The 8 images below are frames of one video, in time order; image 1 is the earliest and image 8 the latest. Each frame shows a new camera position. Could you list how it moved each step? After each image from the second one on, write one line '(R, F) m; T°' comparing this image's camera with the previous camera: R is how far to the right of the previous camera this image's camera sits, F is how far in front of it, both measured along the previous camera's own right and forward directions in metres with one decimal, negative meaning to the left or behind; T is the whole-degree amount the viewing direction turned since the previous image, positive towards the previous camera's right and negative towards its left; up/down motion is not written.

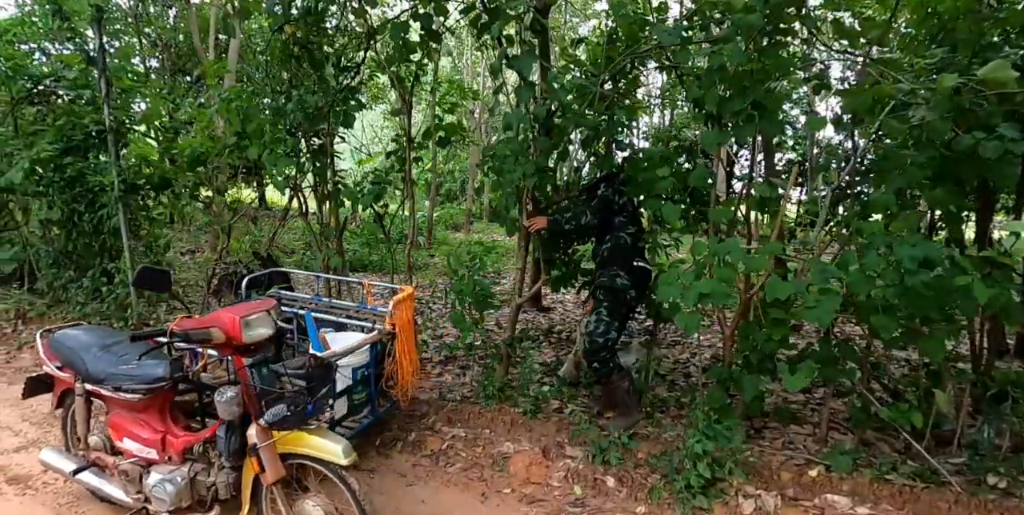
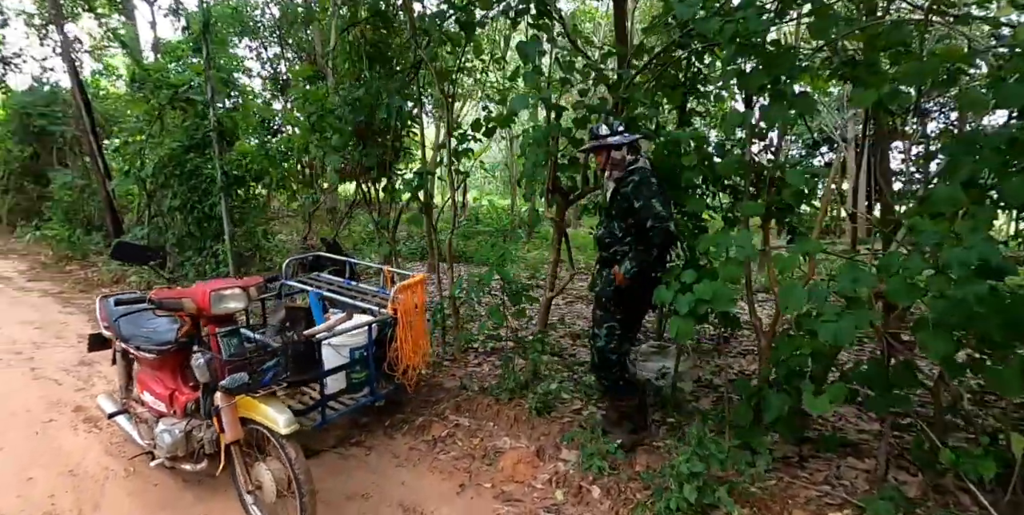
(+0.6, +0.1) m; -13°
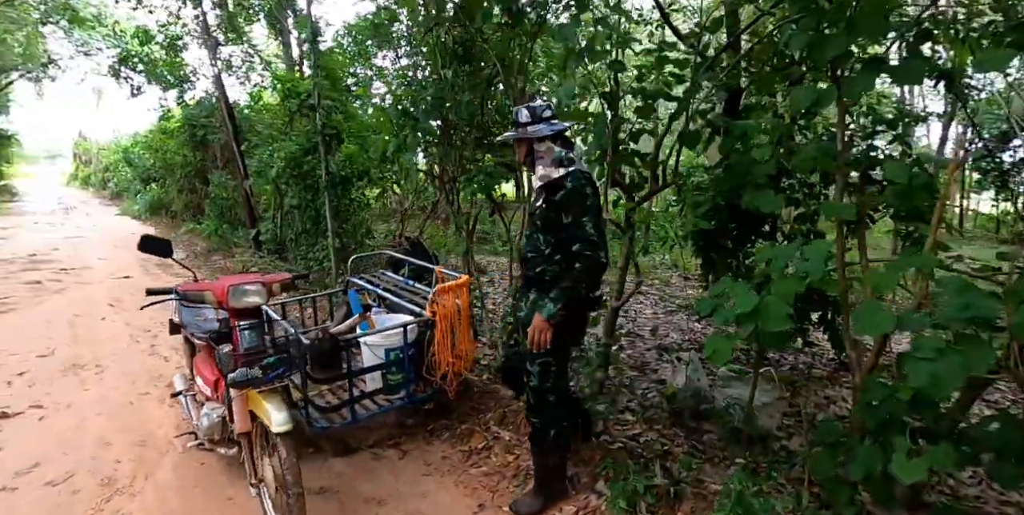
(+0.4, +0.3) m; -14°
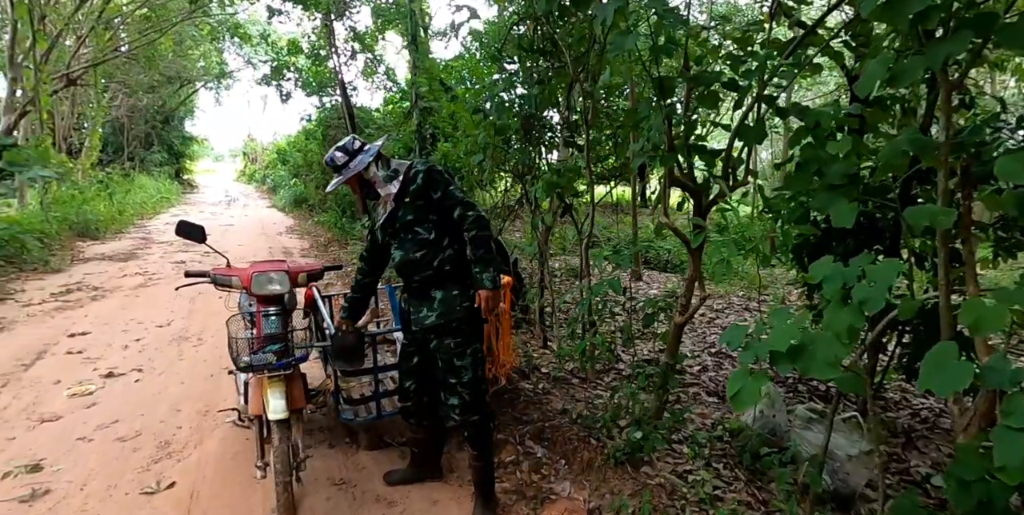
(+0.4, +0.2) m; -13°
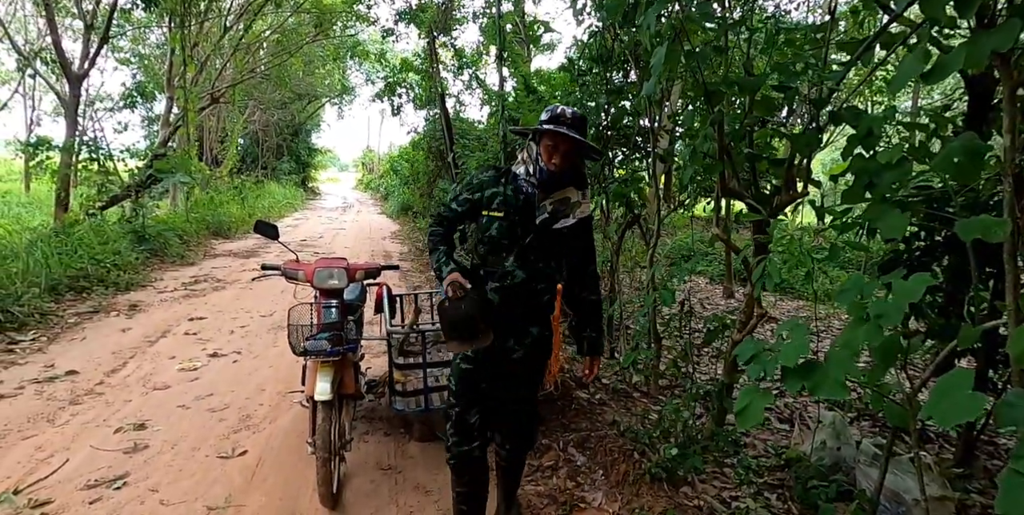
(+0.3, 0.0) m; -11°
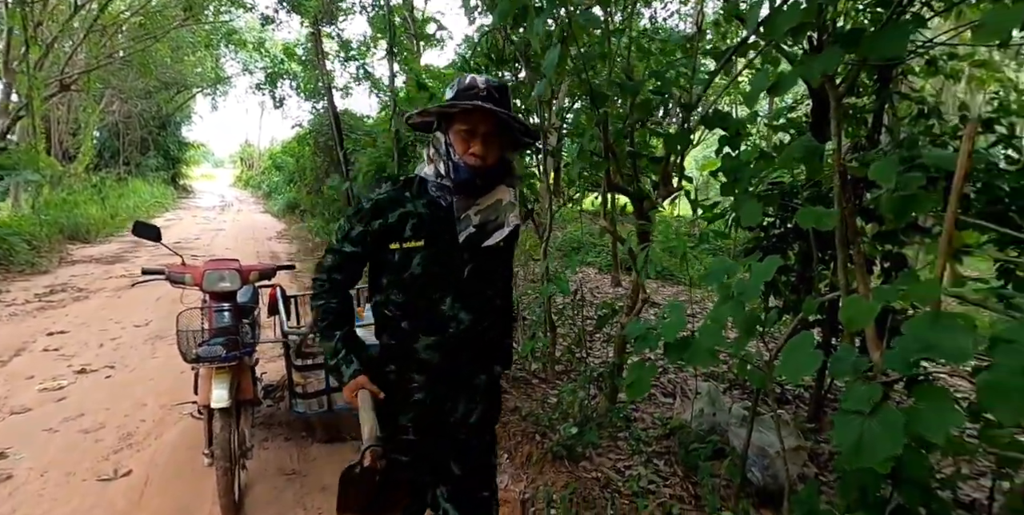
(0.0, -0.1) m; +11°
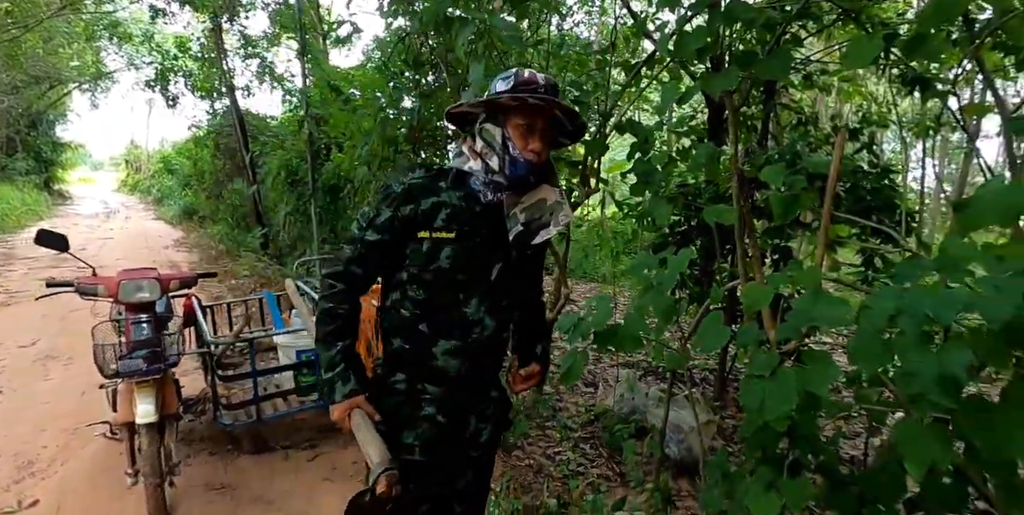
(-0.1, -0.1) m; +9°
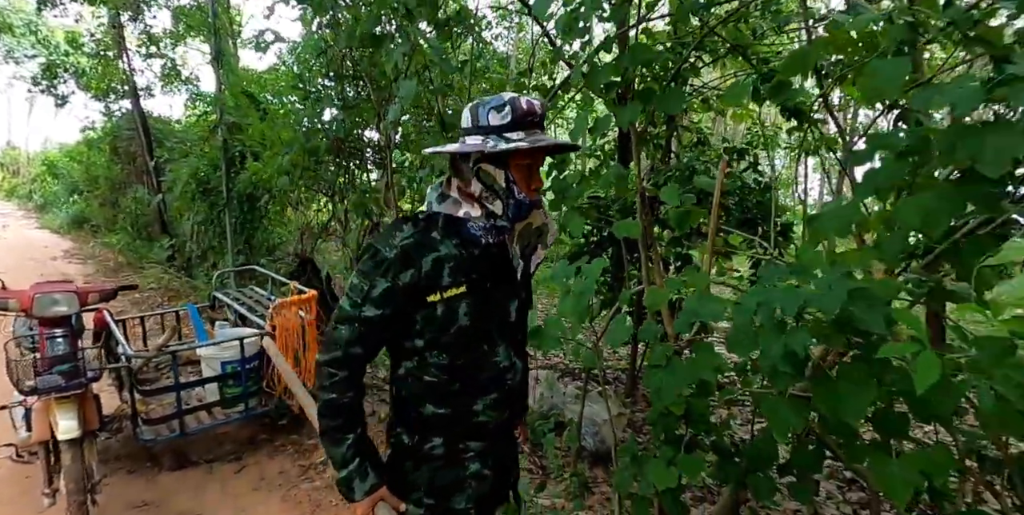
(0.0, -0.2) m; +8°
